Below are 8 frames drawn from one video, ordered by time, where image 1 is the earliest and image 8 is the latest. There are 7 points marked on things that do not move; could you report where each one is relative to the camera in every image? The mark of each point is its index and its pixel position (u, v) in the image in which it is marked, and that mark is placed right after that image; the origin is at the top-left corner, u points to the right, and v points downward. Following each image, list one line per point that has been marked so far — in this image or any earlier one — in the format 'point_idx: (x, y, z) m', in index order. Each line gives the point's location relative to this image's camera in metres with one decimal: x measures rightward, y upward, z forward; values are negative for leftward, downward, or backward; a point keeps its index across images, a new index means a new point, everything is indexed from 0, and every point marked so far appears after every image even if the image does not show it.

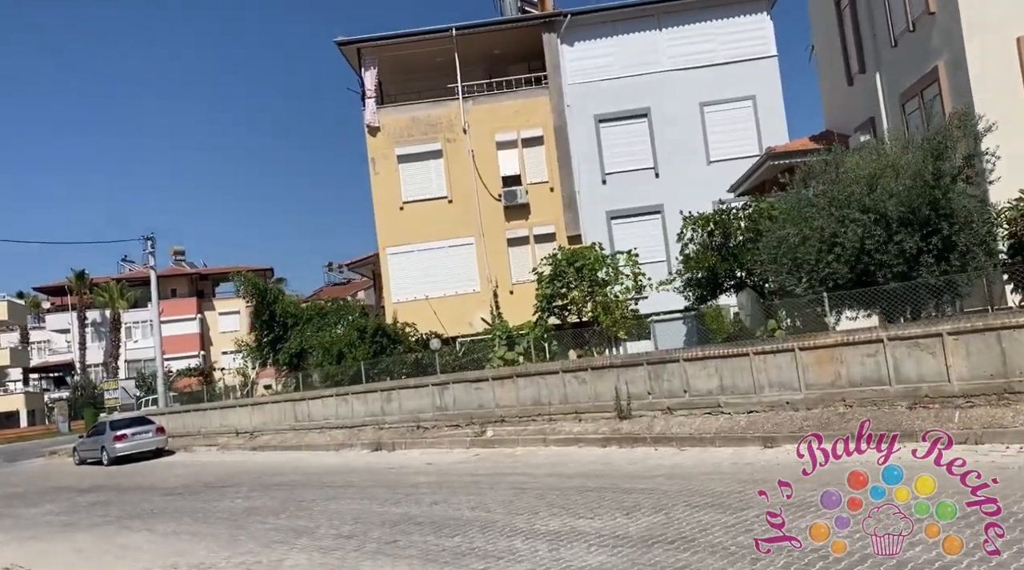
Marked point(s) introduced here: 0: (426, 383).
0: (-2.1, -2.4, +19.7) m
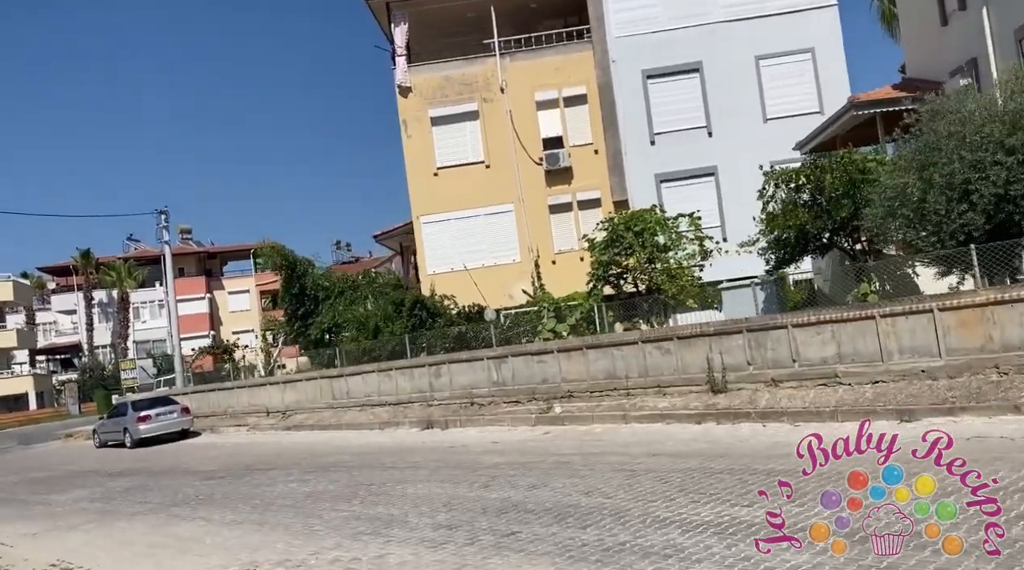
0: (-0.7, -1.6, +18.3) m
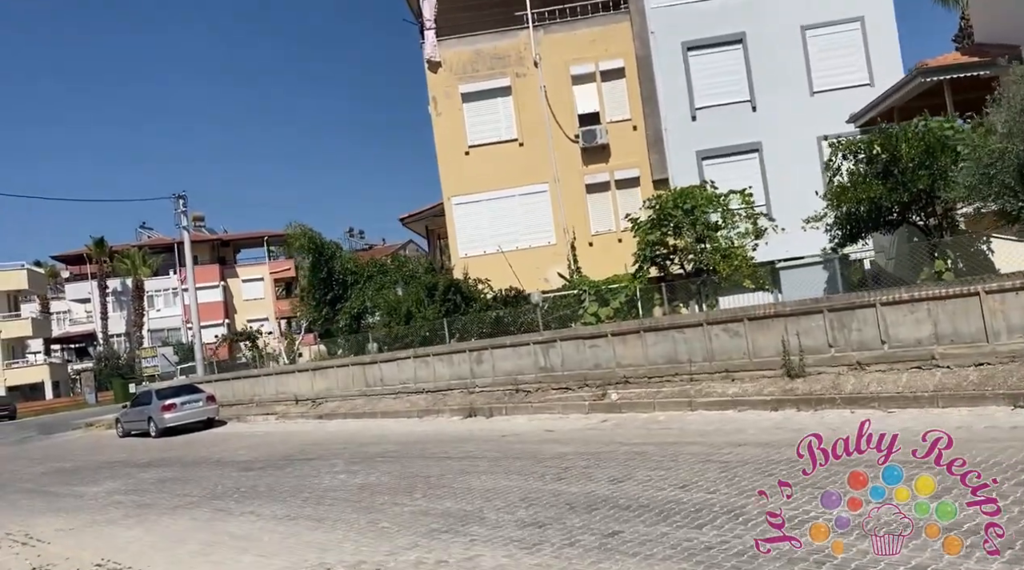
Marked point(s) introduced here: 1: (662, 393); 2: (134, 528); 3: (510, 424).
0: (+0.3, -1.2, +17.5) m
1: (+2.6, -1.9, +14.1) m
2: (-5.1, -3.3, +10.9) m
3: (0.0, -2.7, +15.7) m
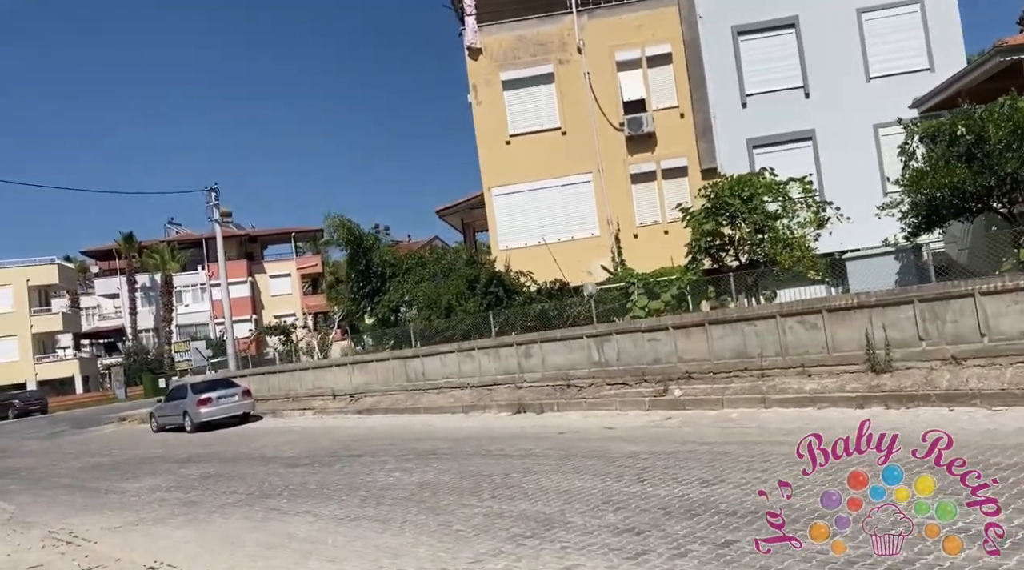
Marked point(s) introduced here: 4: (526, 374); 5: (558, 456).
0: (+1.4, -1.0, +16.7) m
1: (+3.6, -1.7, +13.4) m
2: (-4.2, -3.1, +10.4) m
3: (+1.0, -2.5, +15.0) m
4: (+0.3, -2.0, +18.0) m
5: (+0.6, -2.4, +11.4) m
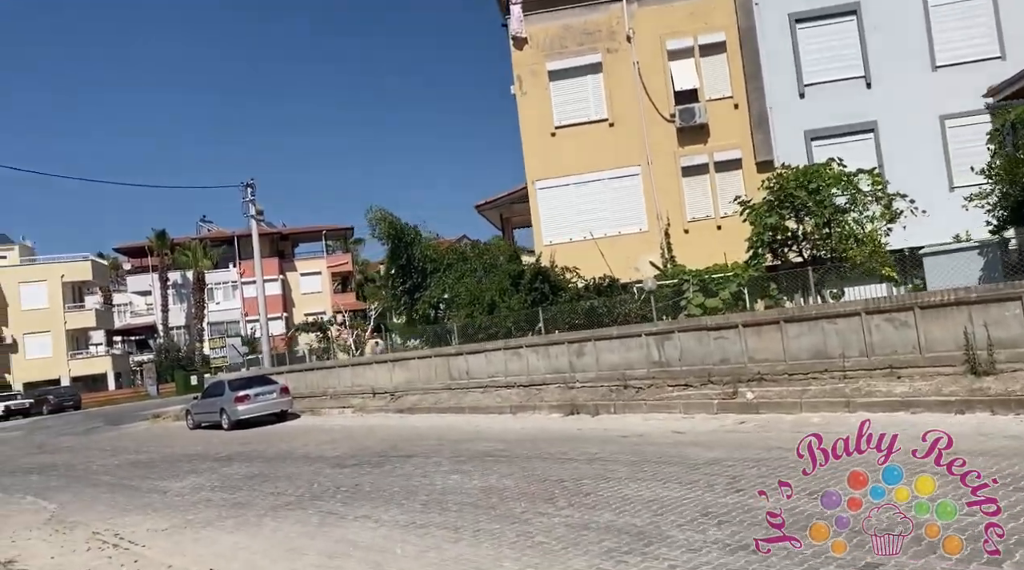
0: (+2.4, -0.9, +15.9) m
1: (+4.6, -1.6, +12.5) m
2: (-3.3, -3.0, +9.7) m
3: (+2.0, -2.4, +14.2) m
4: (+1.4, -1.9, +17.2) m
5: (+1.6, -2.3, +10.6) m
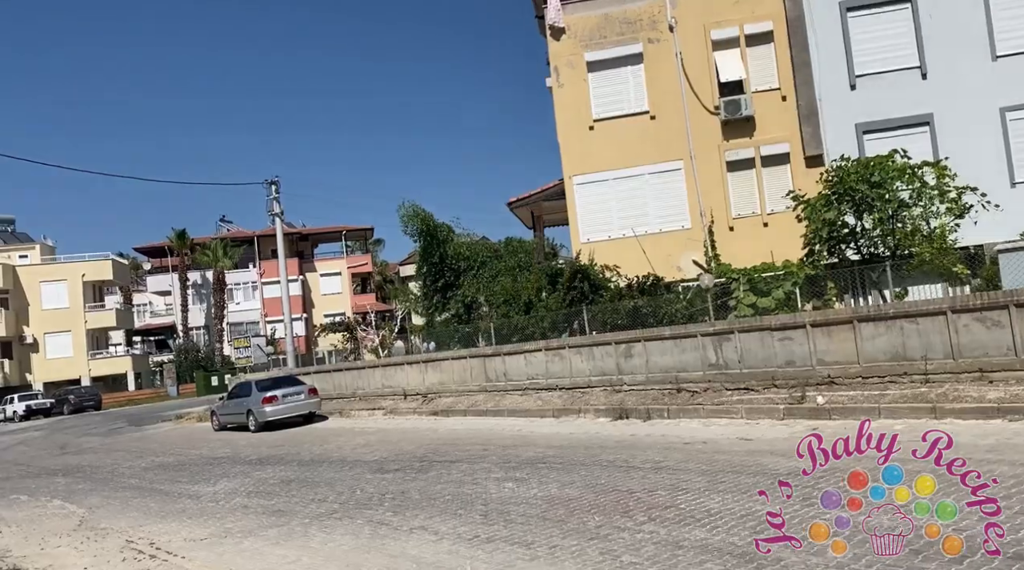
0: (+3.3, -0.9, +15.1) m
1: (+5.4, -1.6, +11.6) m
2: (-2.6, -2.9, +9.0) m
3: (+2.8, -2.4, +13.3) m
4: (+2.3, -1.8, +16.4) m
5: (+2.3, -2.2, +9.8) m
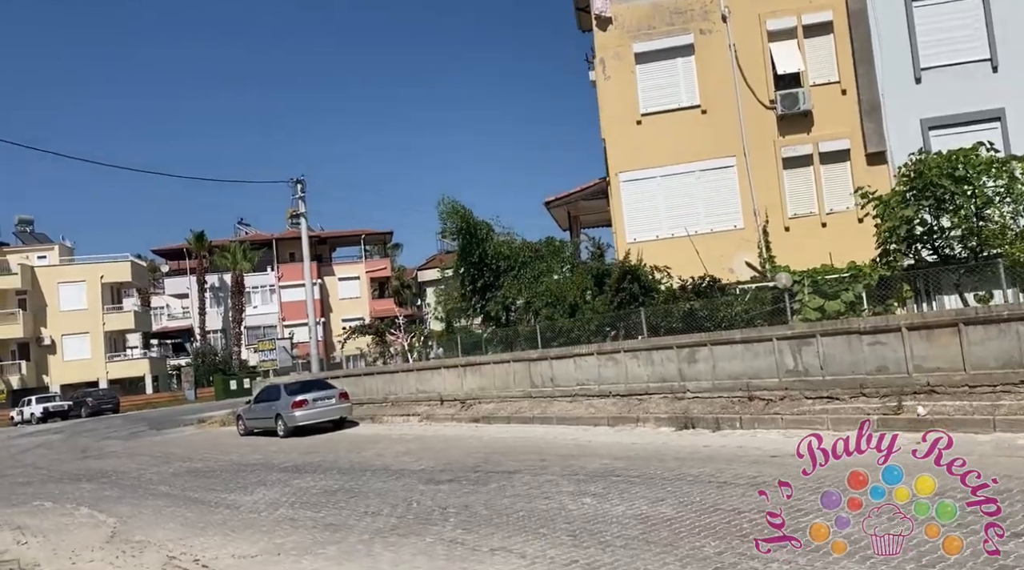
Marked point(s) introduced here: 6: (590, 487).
0: (+4.4, -0.9, +14.0) m
1: (+6.4, -1.6, +10.5) m
2: (-1.6, -2.8, +8.0) m
3: (+3.8, -2.3, +12.2) m
4: (+3.4, -1.8, +15.3) m
5: (+3.3, -2.2, +8.7) m
6: (+1.0, -2.6, +10.5) m
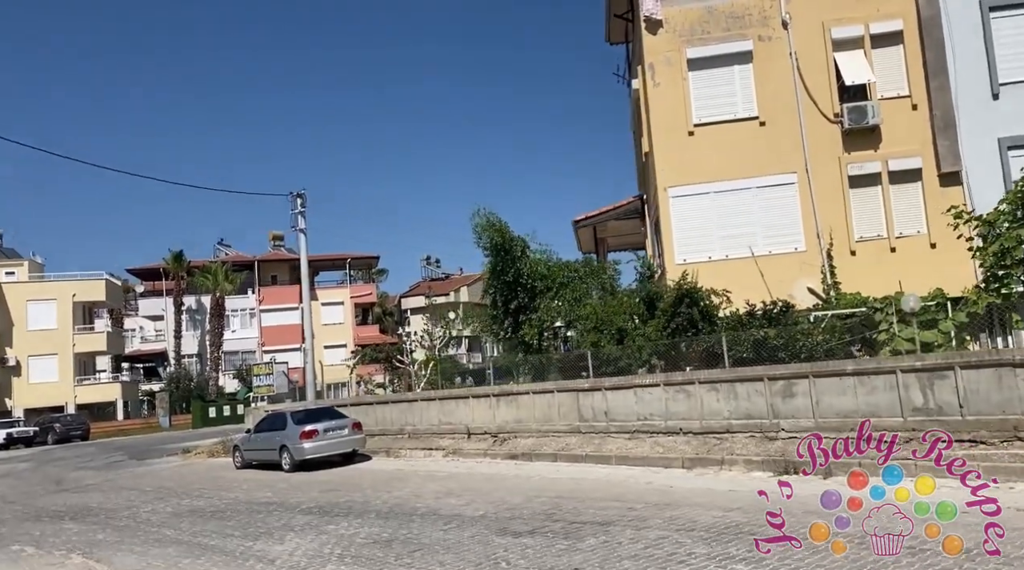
0: (+5.5, -1.2, +12.1) m
1: (+7.7, -1.8, +8.7) m
2: (-0.3, -2.7, +5.8) m
3: (+5.1, -2.6, +10.3) m
4: (+4.5, -2.2, +13.4) m
5: (+4.6, -2.3, +6.7) m
6: (+2.3, -2.8, +8.5) m
